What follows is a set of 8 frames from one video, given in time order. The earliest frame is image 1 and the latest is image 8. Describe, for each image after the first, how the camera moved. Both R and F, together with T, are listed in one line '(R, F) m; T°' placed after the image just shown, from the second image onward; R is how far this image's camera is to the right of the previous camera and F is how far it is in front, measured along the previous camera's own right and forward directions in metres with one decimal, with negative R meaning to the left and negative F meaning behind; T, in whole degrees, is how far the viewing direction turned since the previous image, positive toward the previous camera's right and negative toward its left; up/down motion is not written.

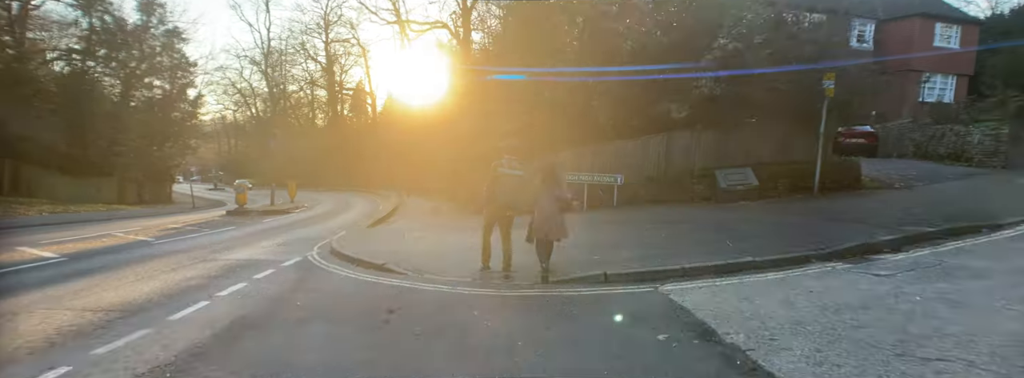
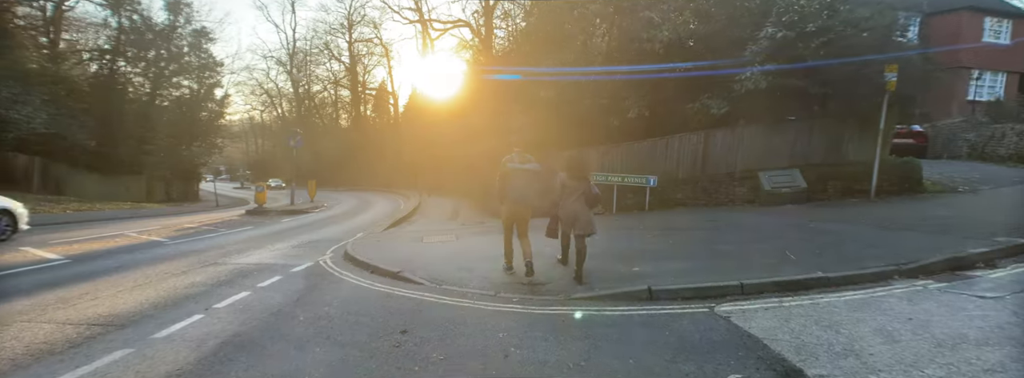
(-0.1, +0.8) m; -3°
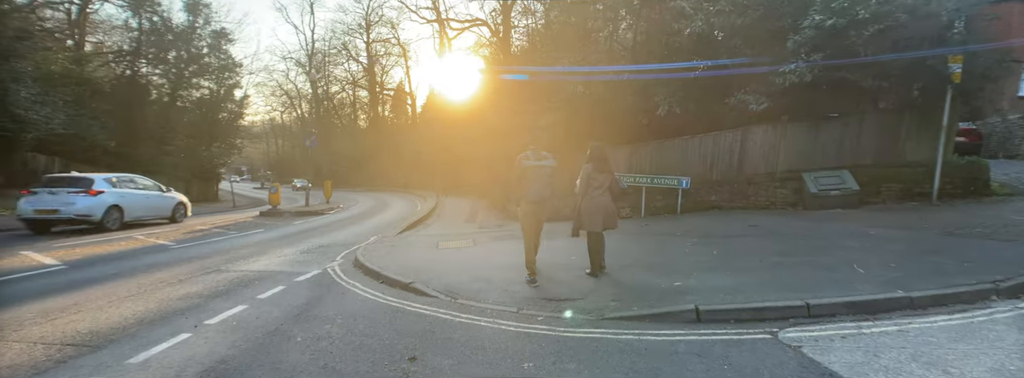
(-0.1, +0.7) m; -2°
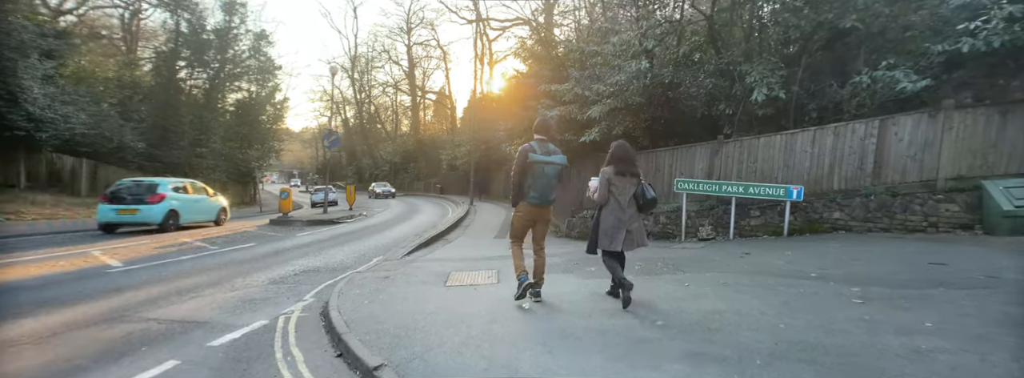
(0.0, +2.6) m; -5°
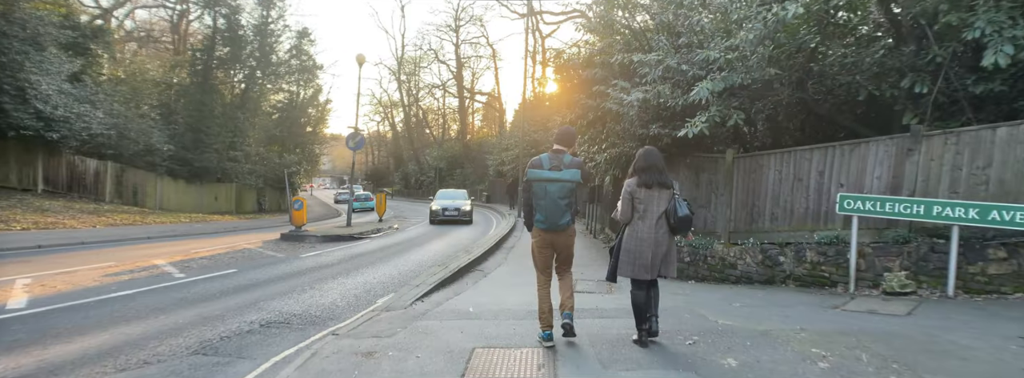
(-0.3, +2.9) m; -6°
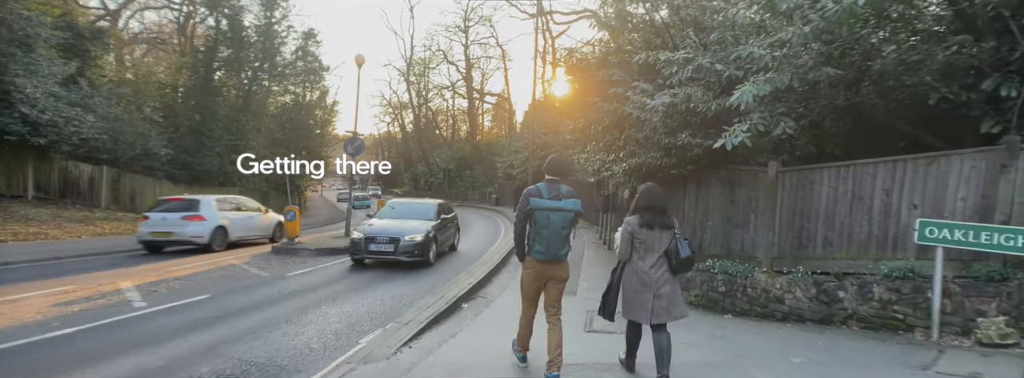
(0.0, +0.9) m; -1°
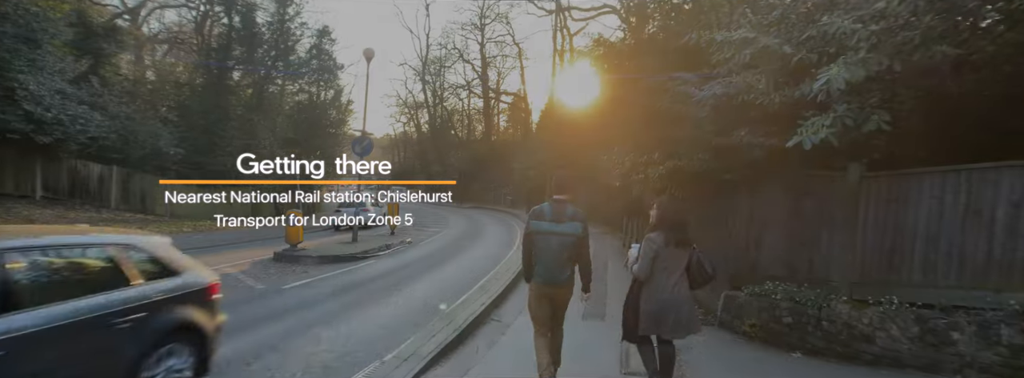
(-0.1, +1.0) m; -2°
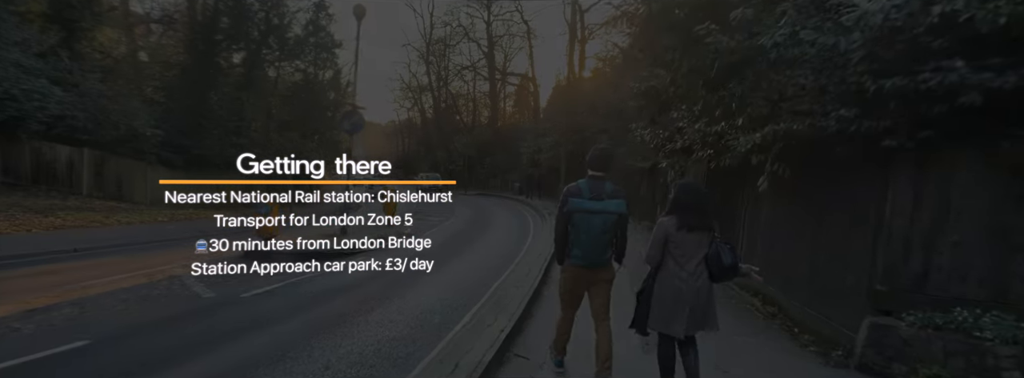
(-0.3, +2.0) m; -1°
